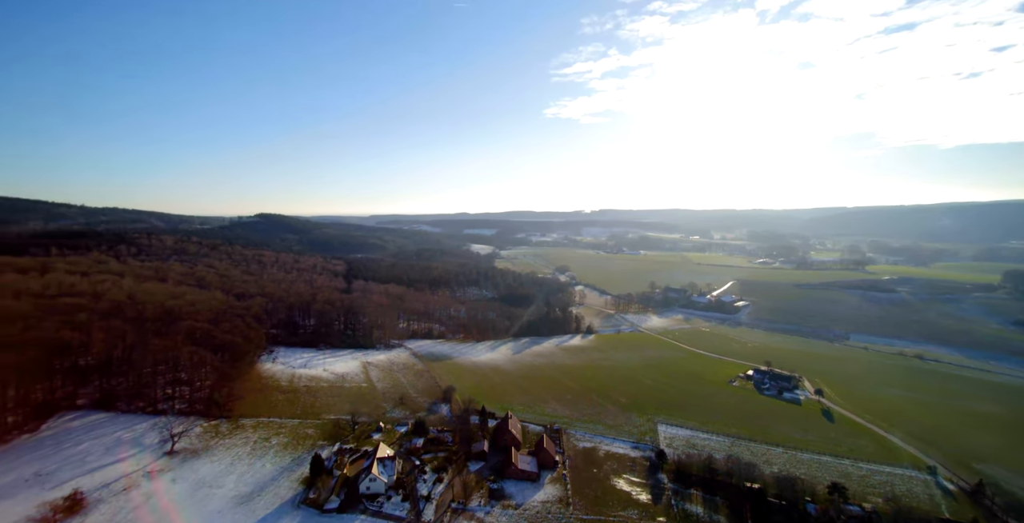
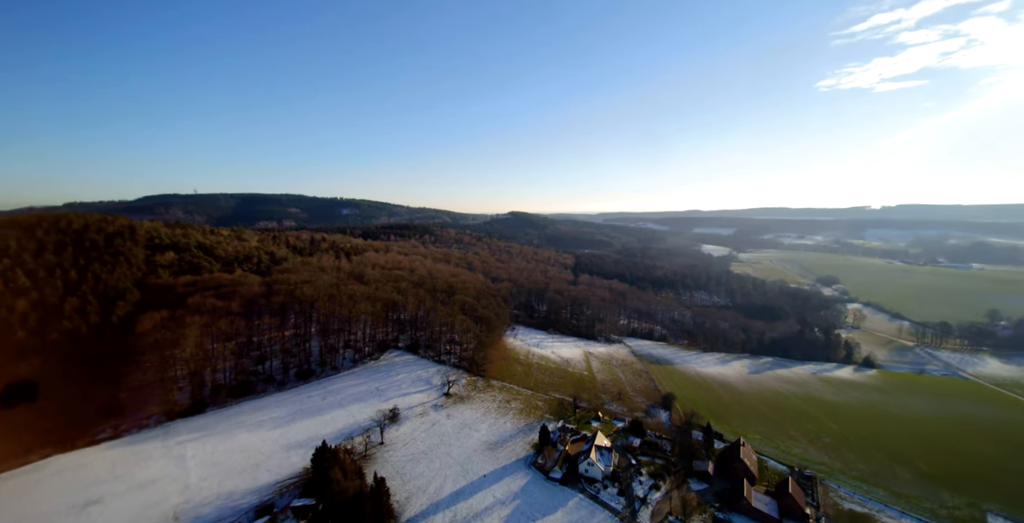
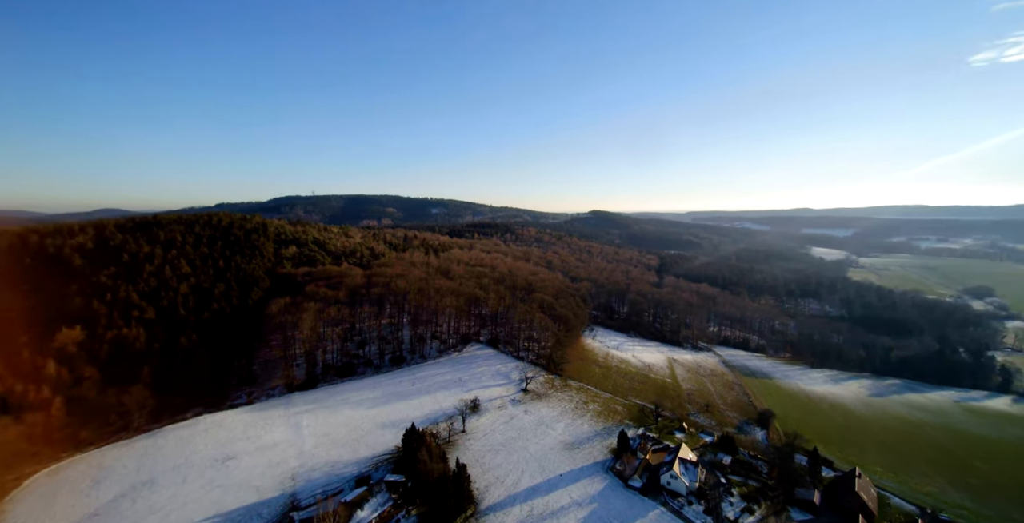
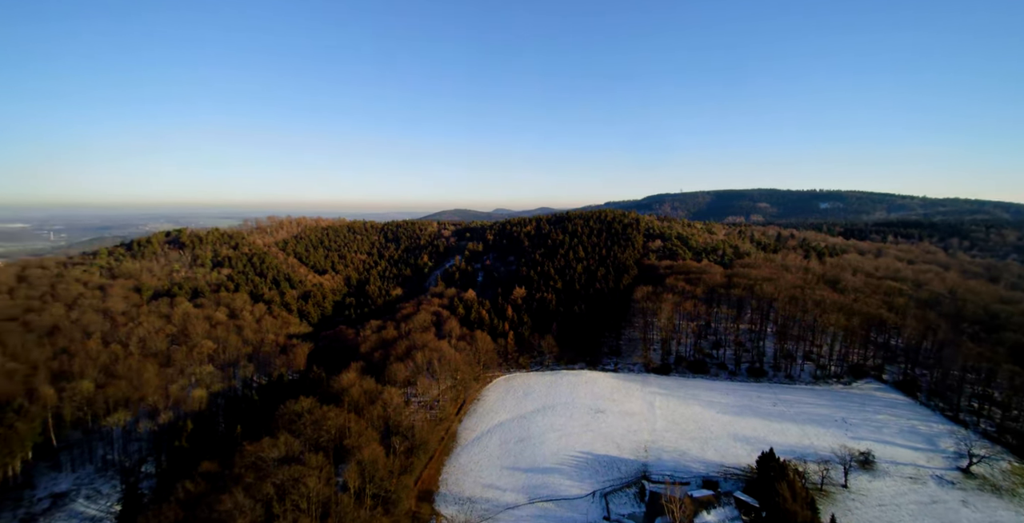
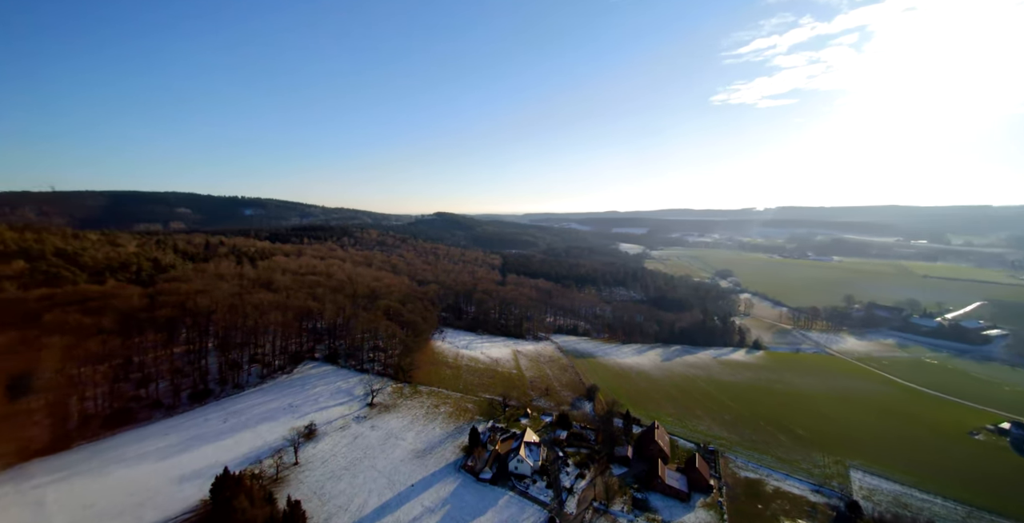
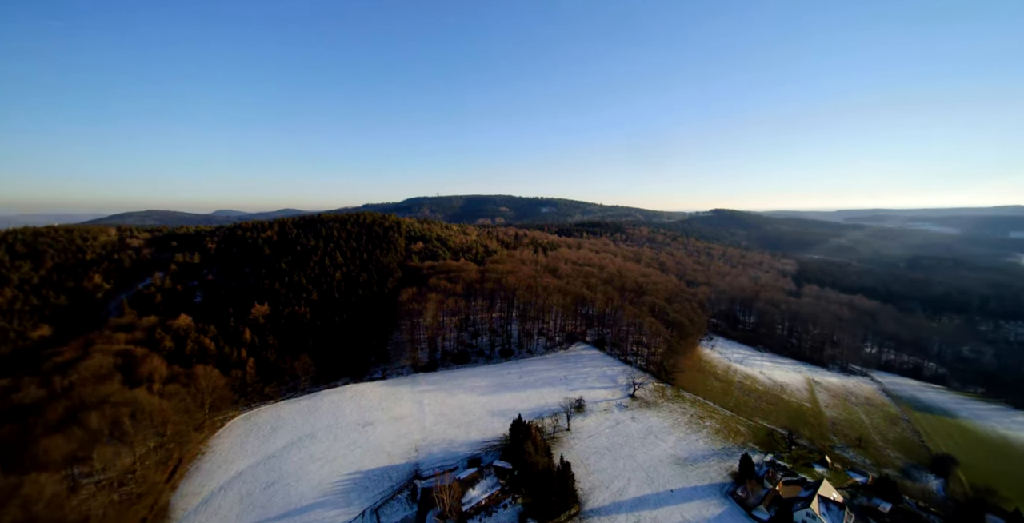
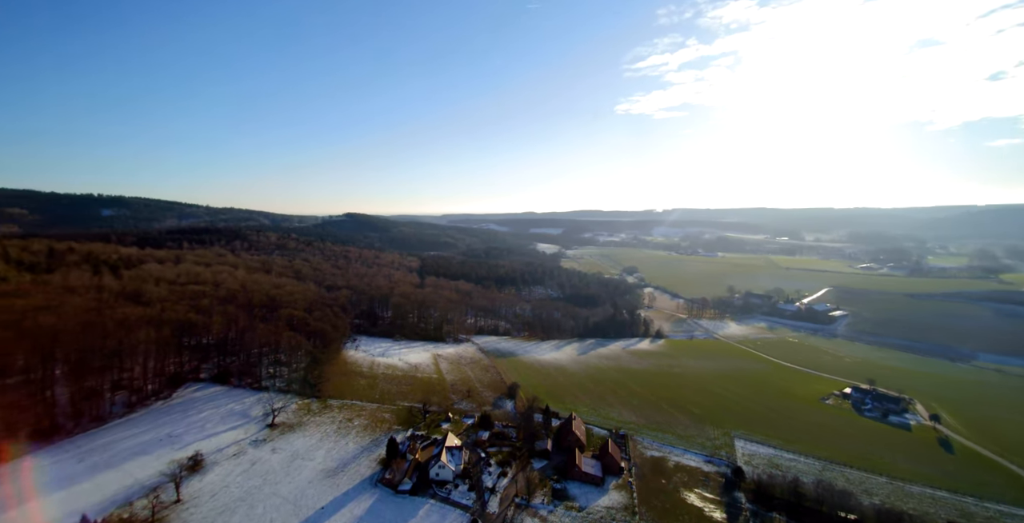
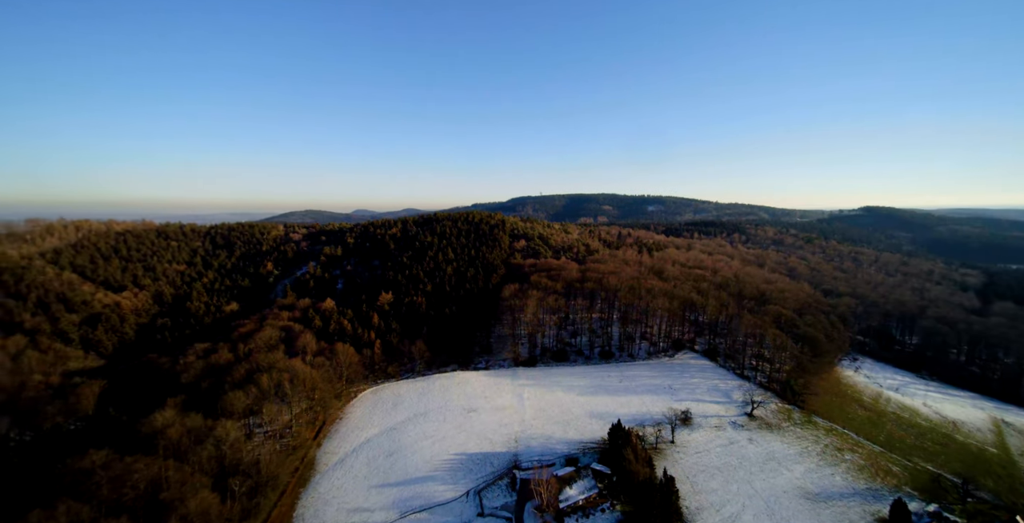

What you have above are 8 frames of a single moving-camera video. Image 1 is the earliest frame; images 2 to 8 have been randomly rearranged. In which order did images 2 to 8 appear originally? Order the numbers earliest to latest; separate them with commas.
7, 5, 2, 3, 6, 8, 4
